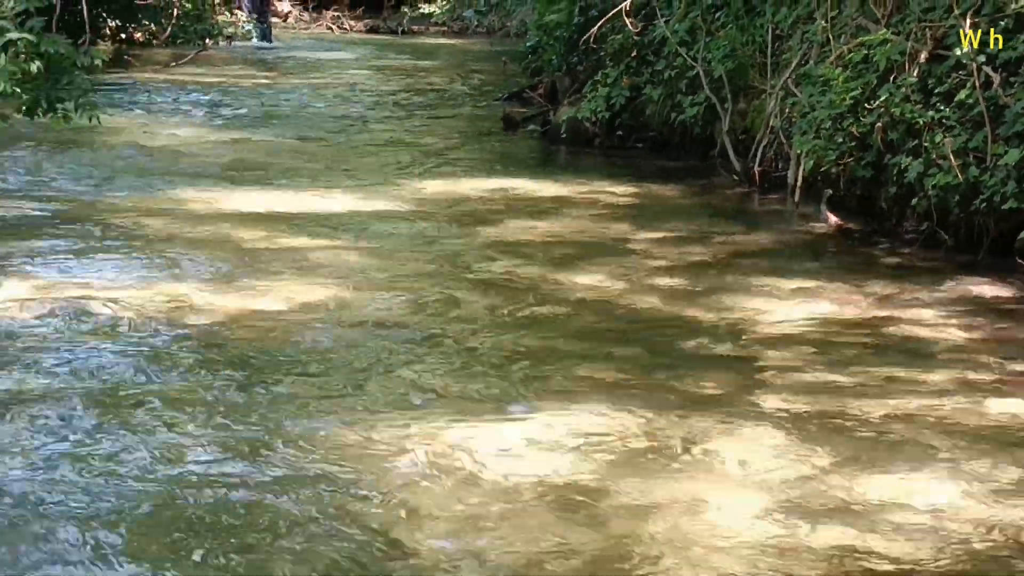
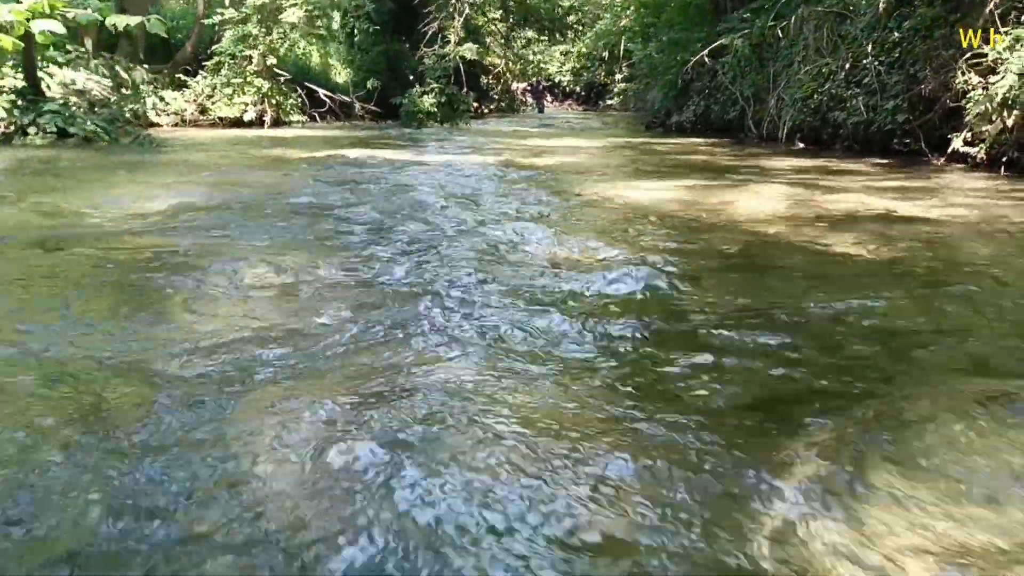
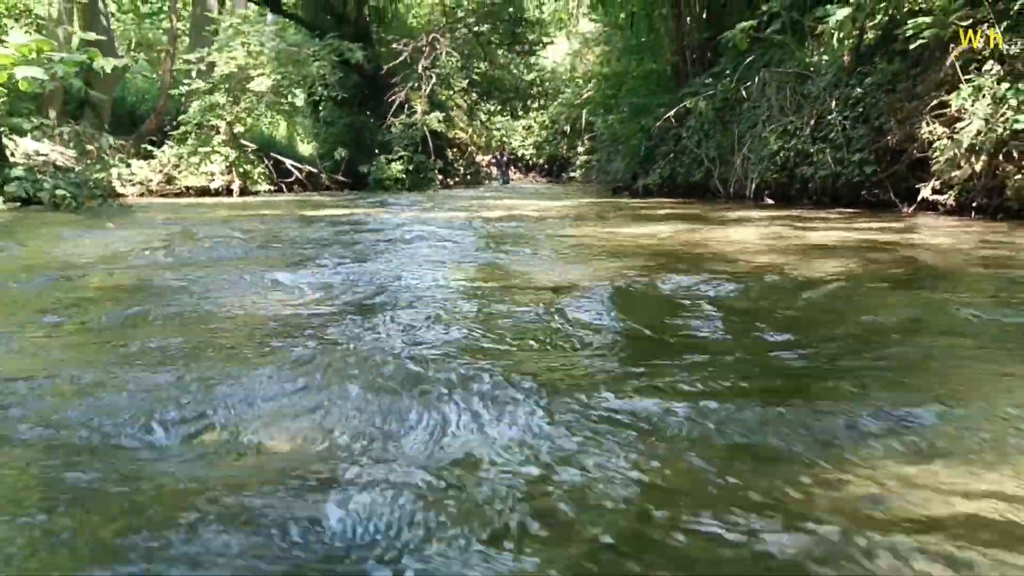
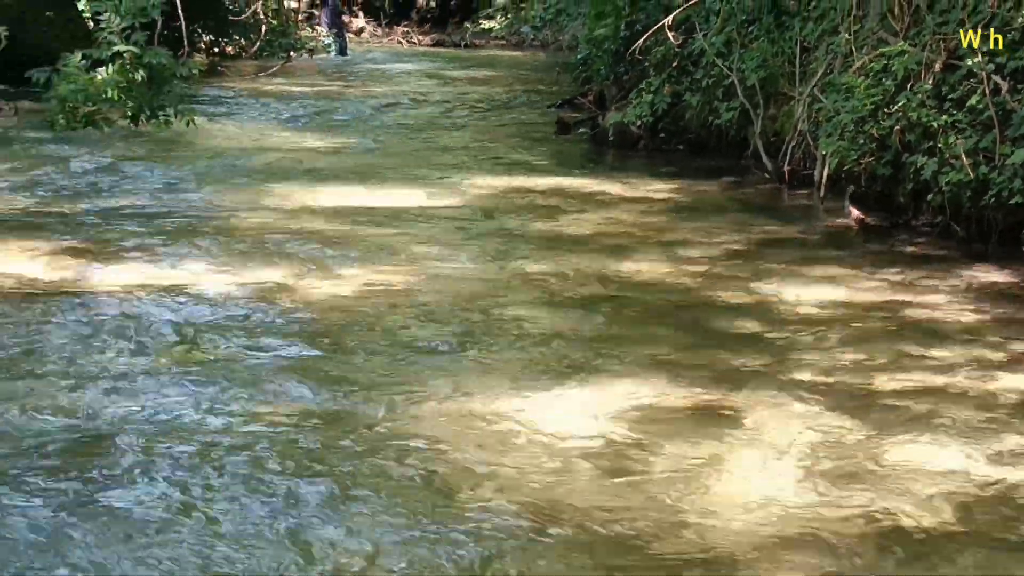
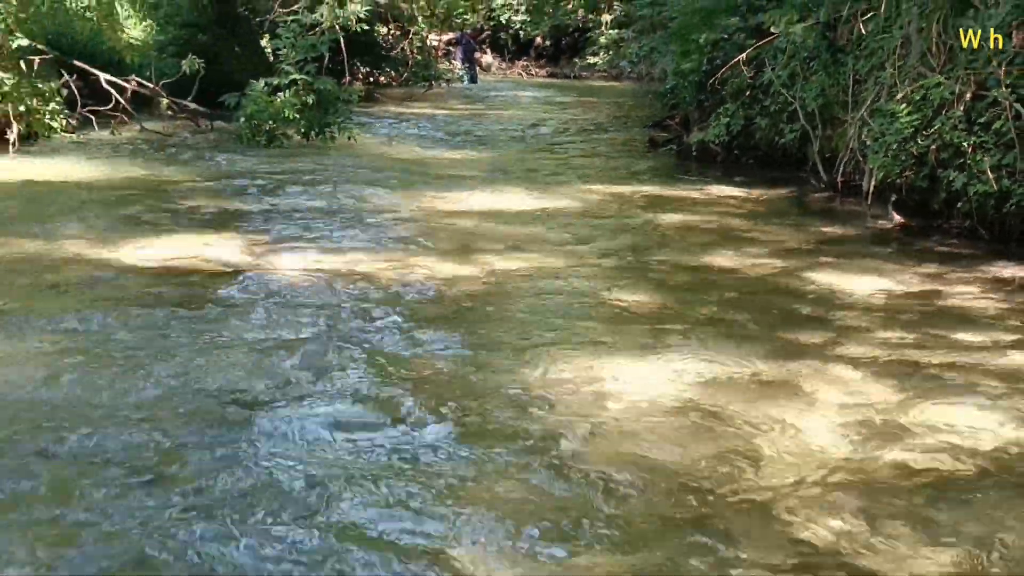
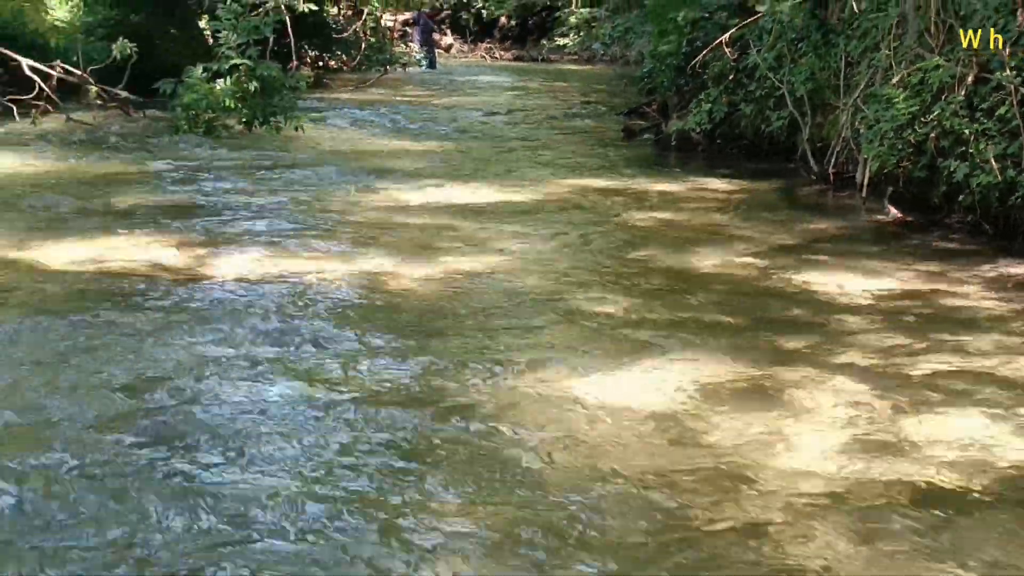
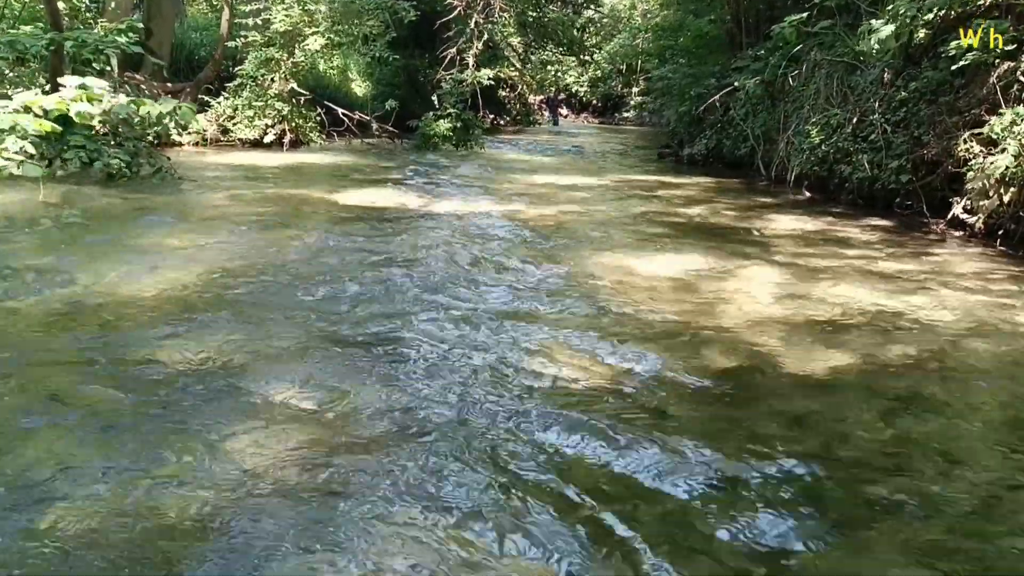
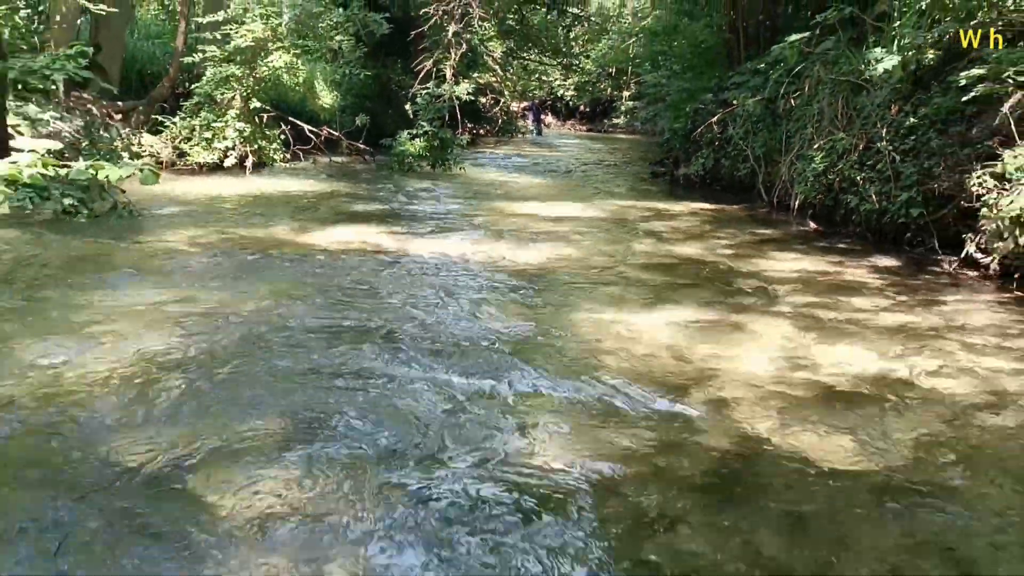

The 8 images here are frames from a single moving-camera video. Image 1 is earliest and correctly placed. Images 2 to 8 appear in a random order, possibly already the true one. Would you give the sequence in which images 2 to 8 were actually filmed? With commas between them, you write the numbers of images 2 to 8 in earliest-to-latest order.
4, 6, 5, 8, 7, 2, 3
